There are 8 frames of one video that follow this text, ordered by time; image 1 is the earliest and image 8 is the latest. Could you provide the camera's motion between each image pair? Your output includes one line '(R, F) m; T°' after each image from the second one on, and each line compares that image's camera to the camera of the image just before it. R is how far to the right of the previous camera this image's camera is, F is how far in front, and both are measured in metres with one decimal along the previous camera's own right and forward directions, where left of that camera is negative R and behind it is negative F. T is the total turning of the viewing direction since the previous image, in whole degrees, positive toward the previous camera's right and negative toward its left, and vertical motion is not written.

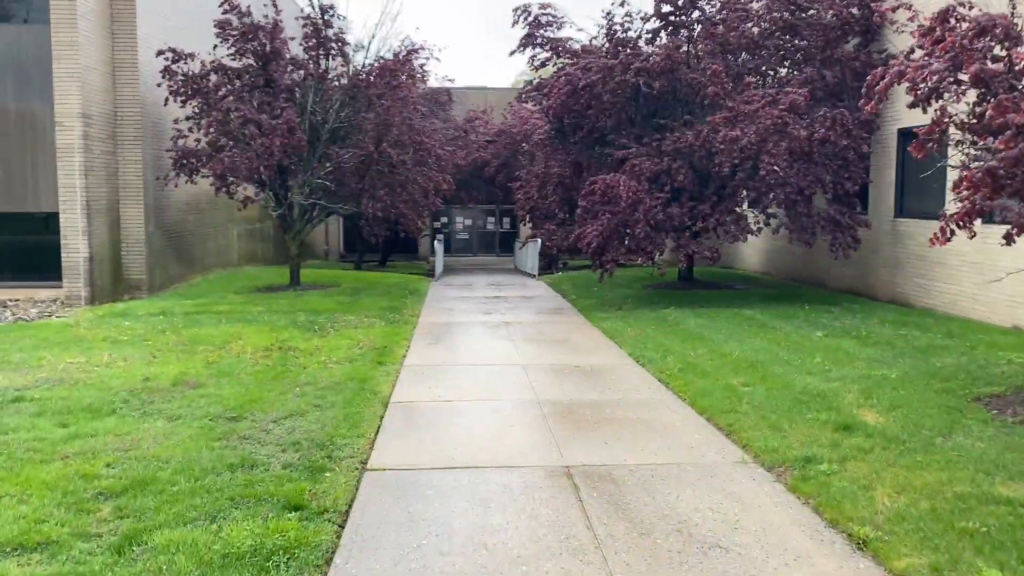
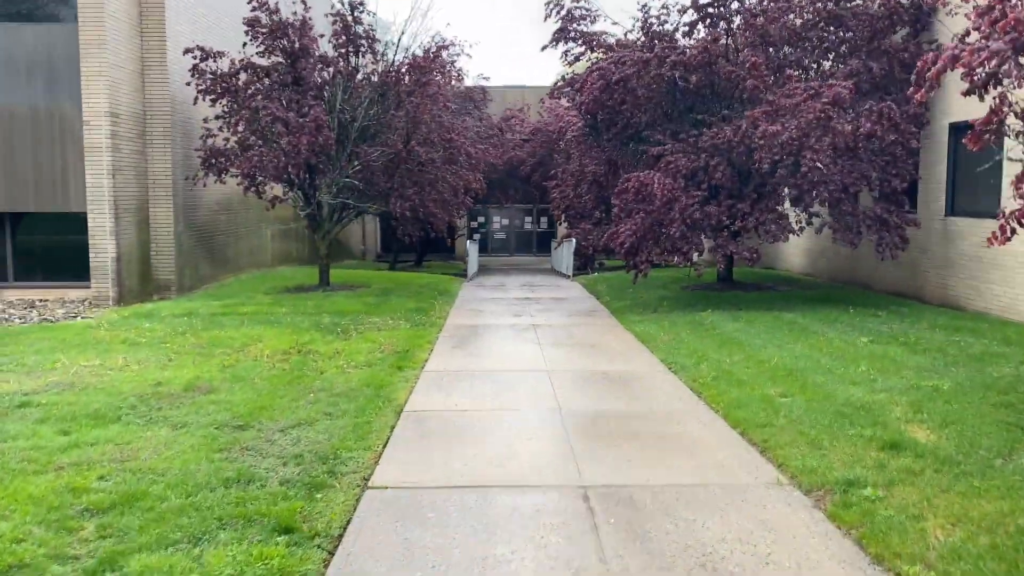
(+0.2, +0.4) m; -3°
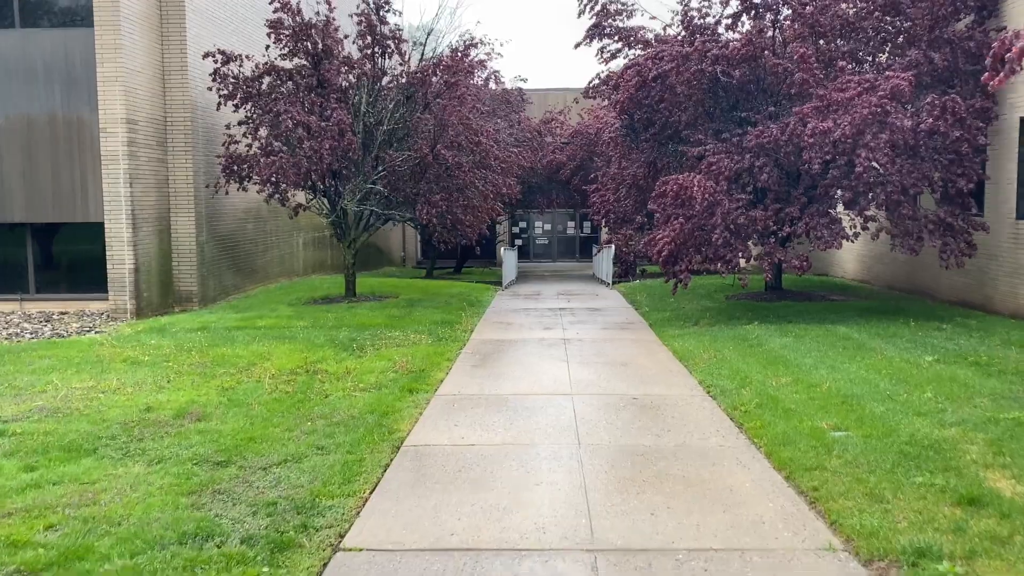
(+0.3, +0.8) m; -3°
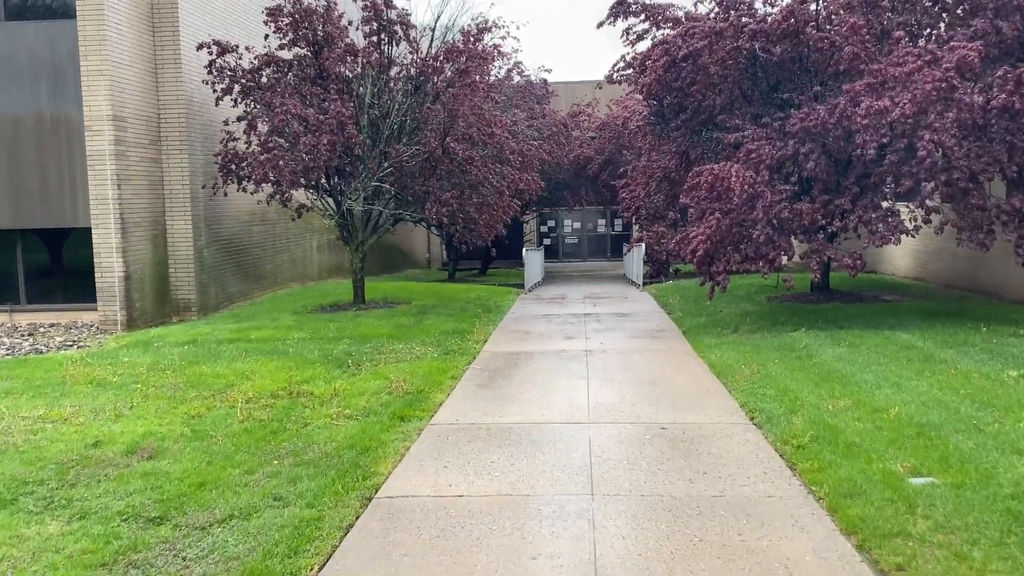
(+0.2, +1.2) m; -2°
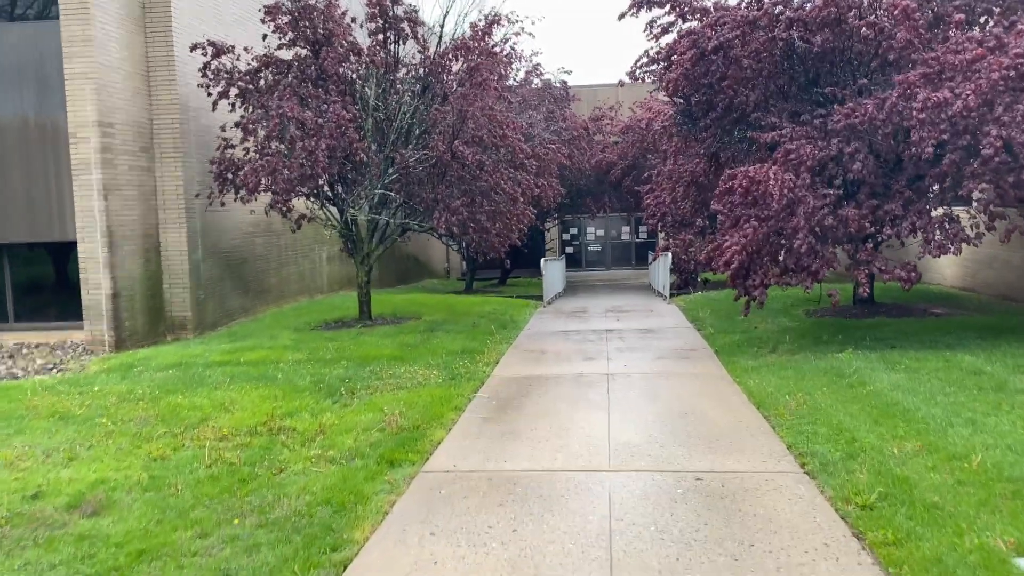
(+0.1, +1.0) m; -2°
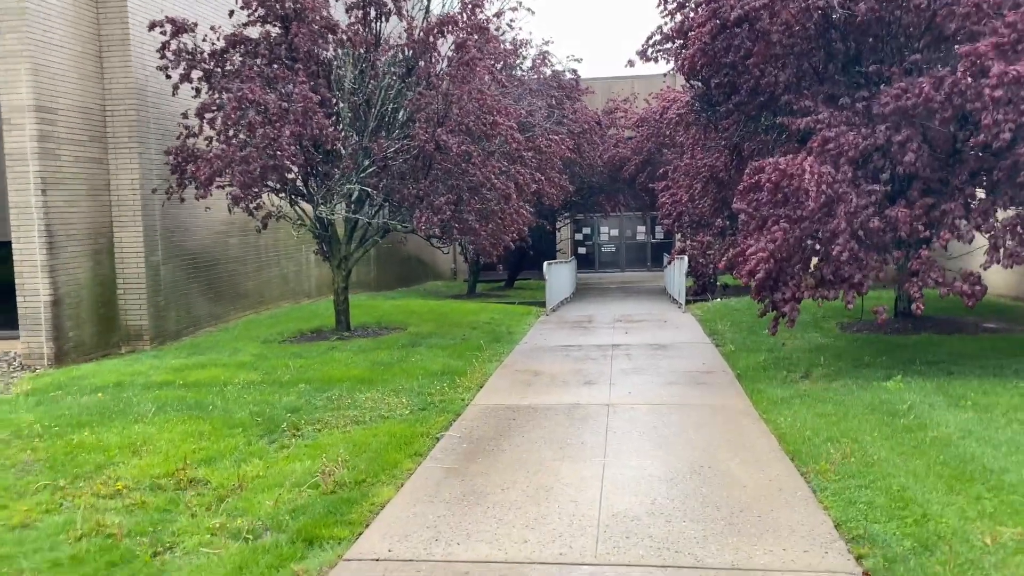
(+0.3, +1.5) m; -1°
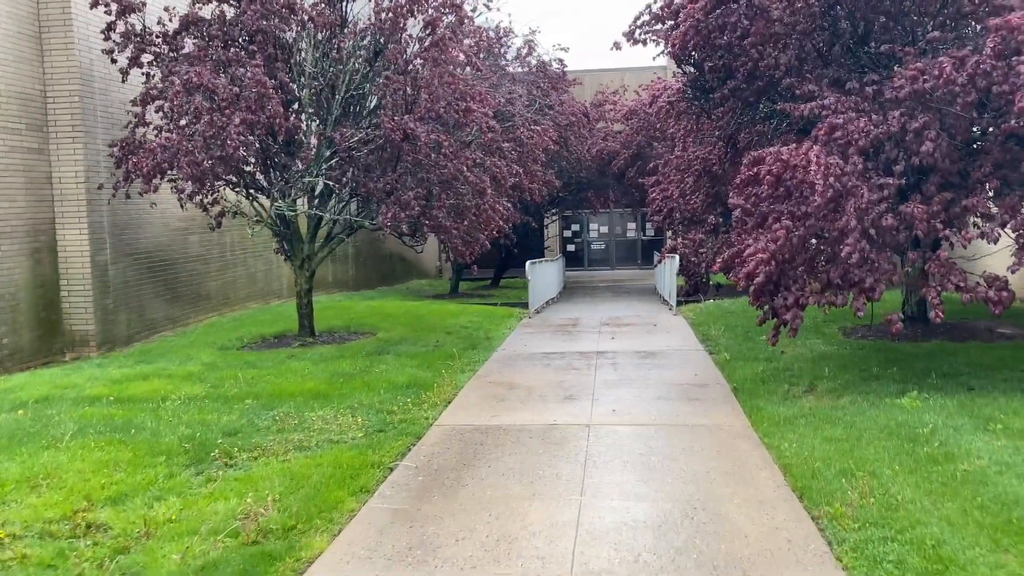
(+0.2, +0.9) m; +1°
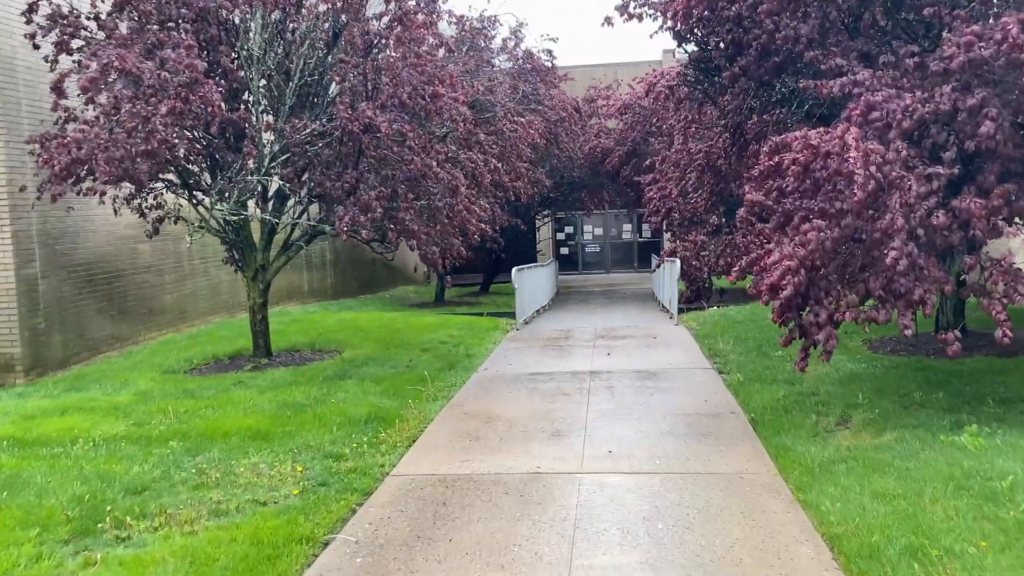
(+0.2, +1.3) m; 0°
